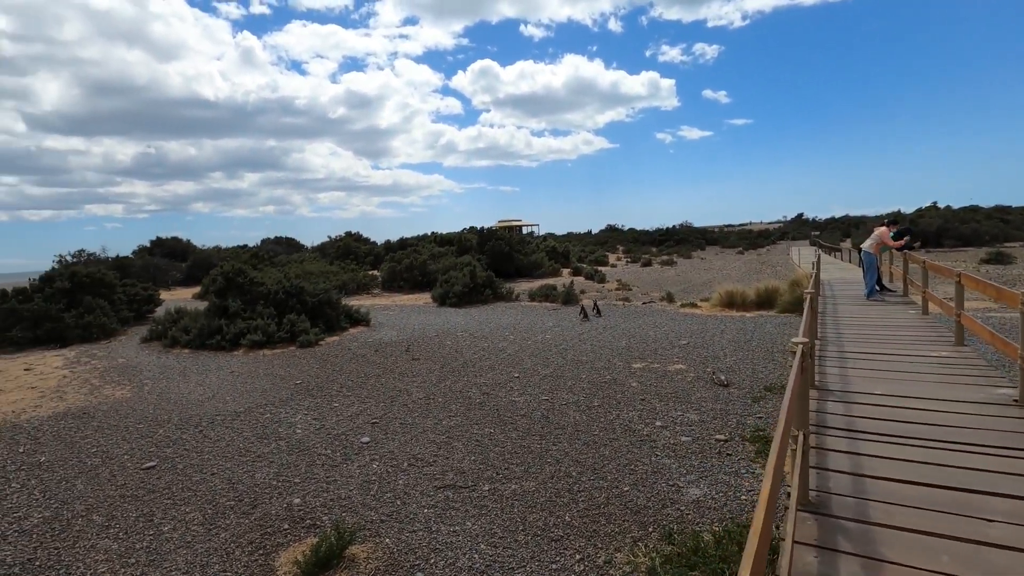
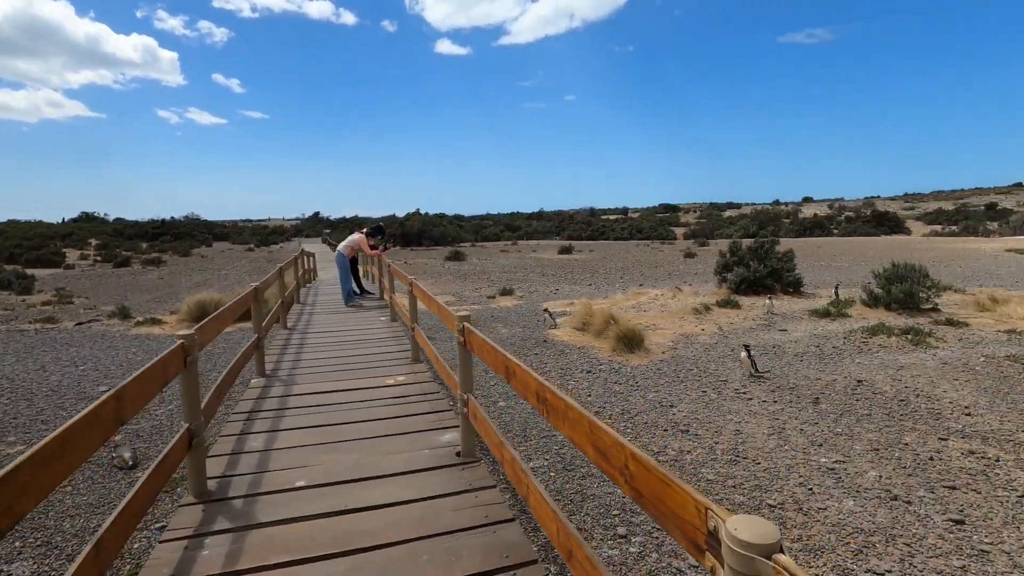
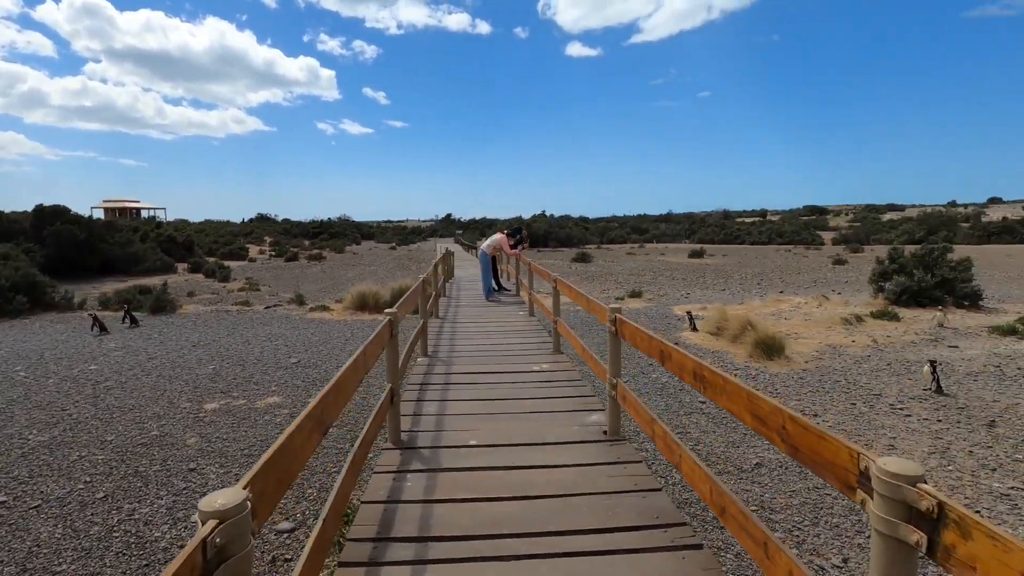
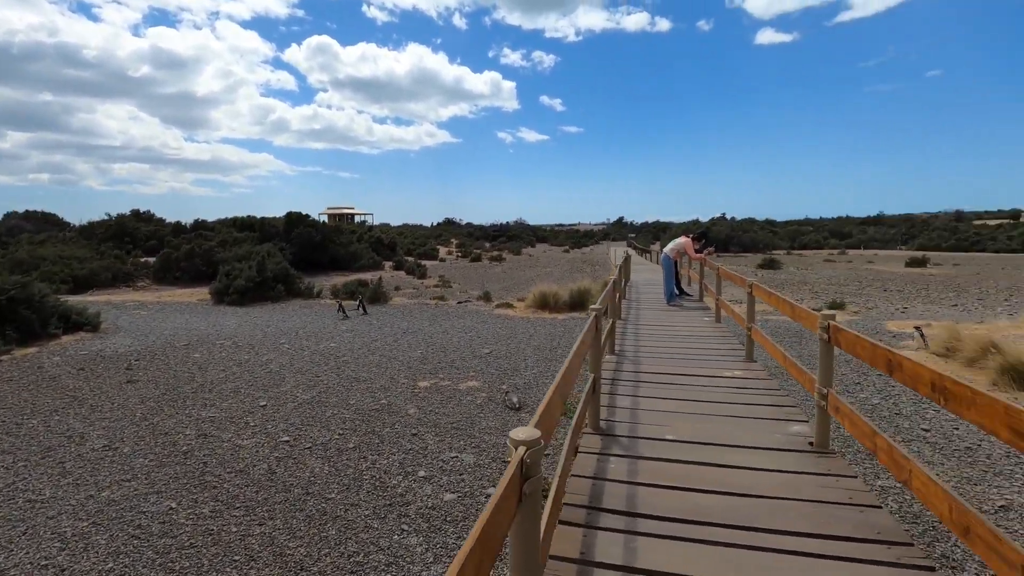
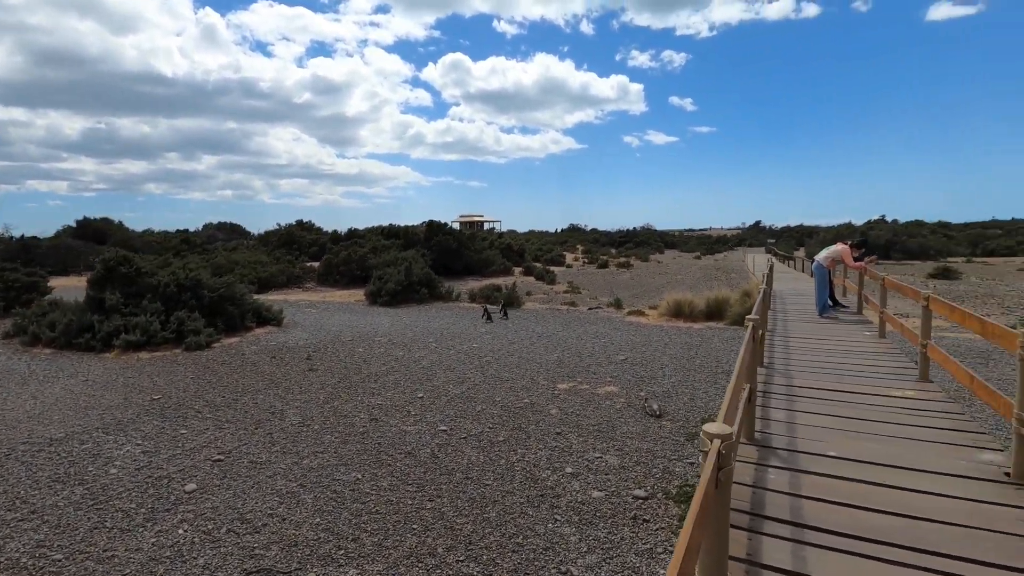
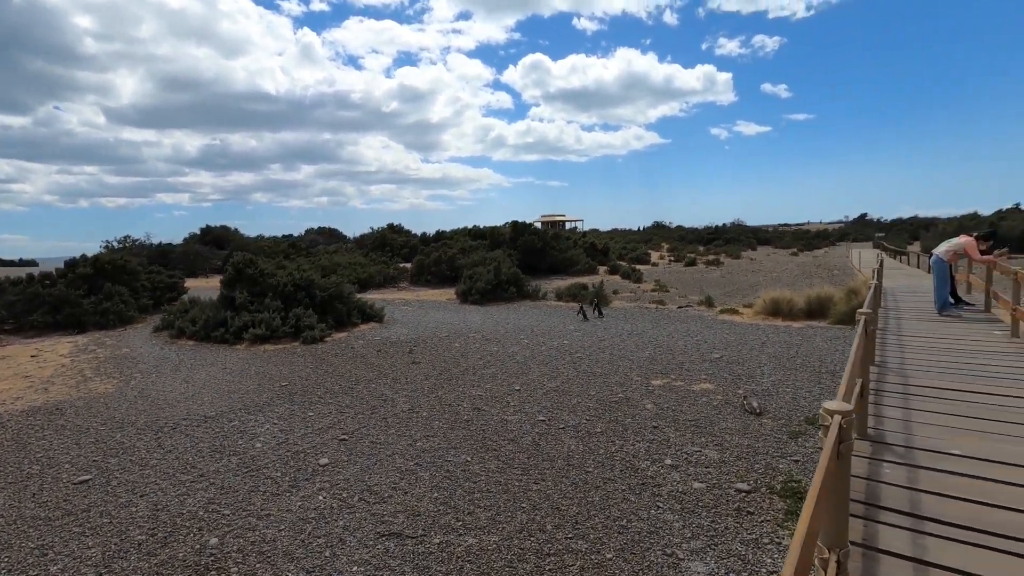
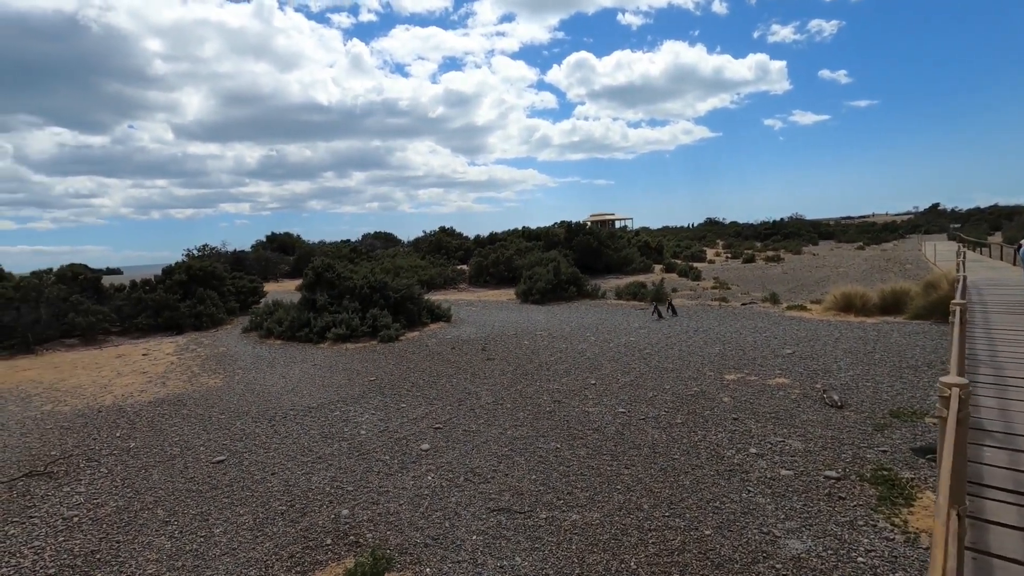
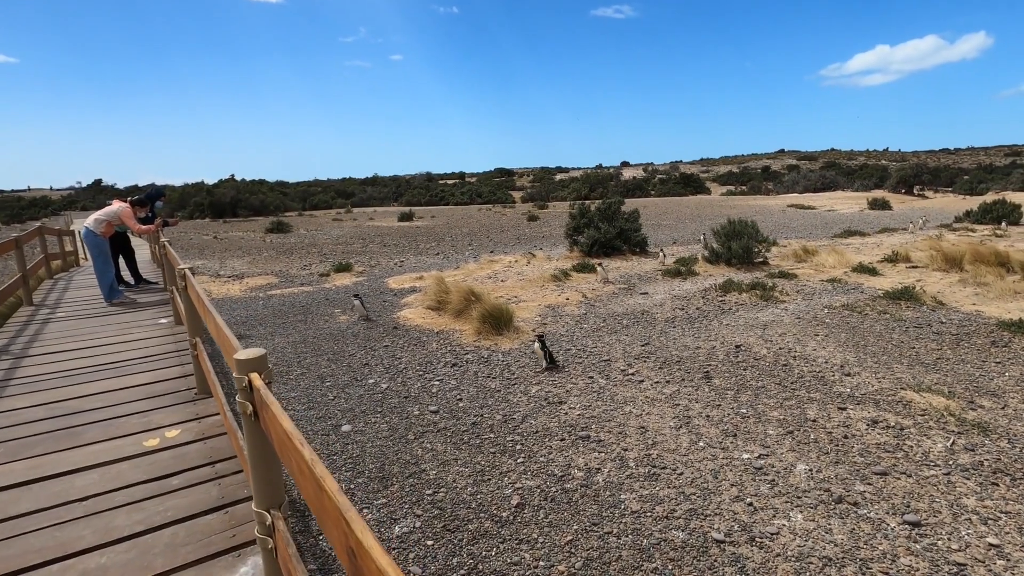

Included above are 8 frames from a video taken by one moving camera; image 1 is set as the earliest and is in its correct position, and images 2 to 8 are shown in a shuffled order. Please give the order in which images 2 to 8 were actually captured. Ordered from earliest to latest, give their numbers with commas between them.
7, 6, 5, 4, 3, 2, 8
